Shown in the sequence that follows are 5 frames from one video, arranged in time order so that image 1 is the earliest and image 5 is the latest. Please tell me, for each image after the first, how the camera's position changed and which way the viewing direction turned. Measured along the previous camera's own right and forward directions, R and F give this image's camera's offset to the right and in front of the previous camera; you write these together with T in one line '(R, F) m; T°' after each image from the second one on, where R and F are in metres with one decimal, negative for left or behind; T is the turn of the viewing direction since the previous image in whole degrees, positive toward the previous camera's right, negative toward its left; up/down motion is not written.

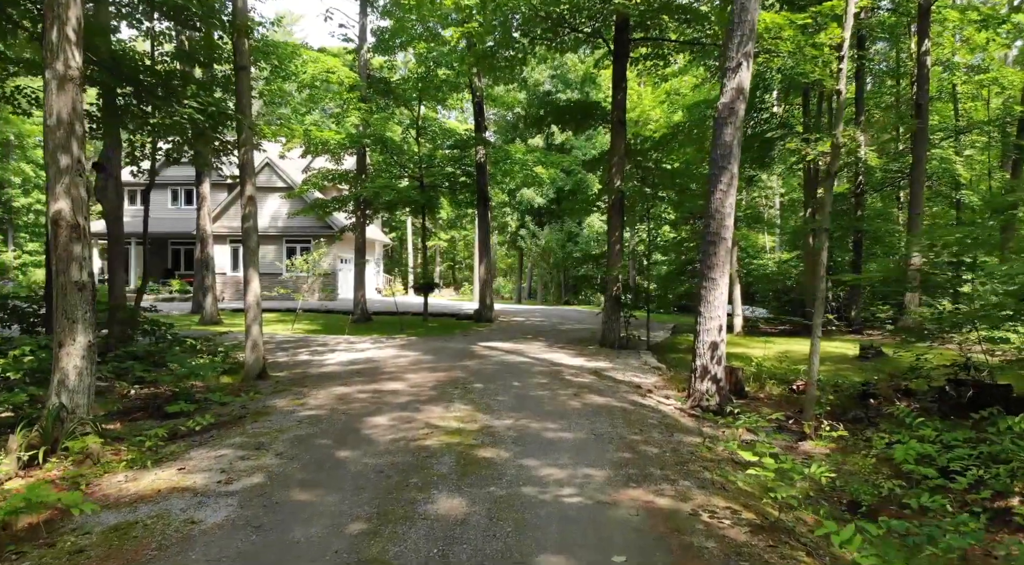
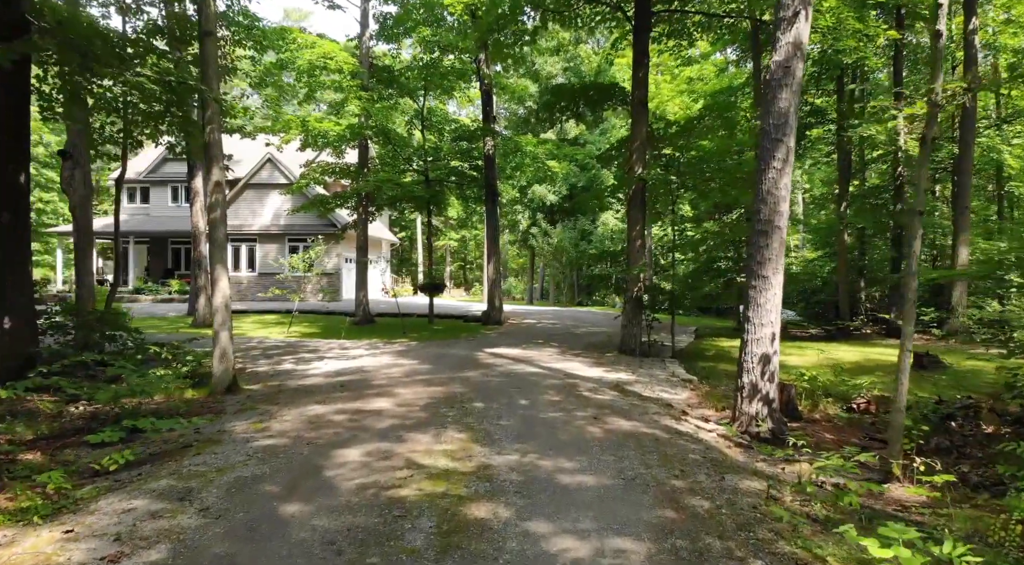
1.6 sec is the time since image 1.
(+0.1, +1.4) m; -1°
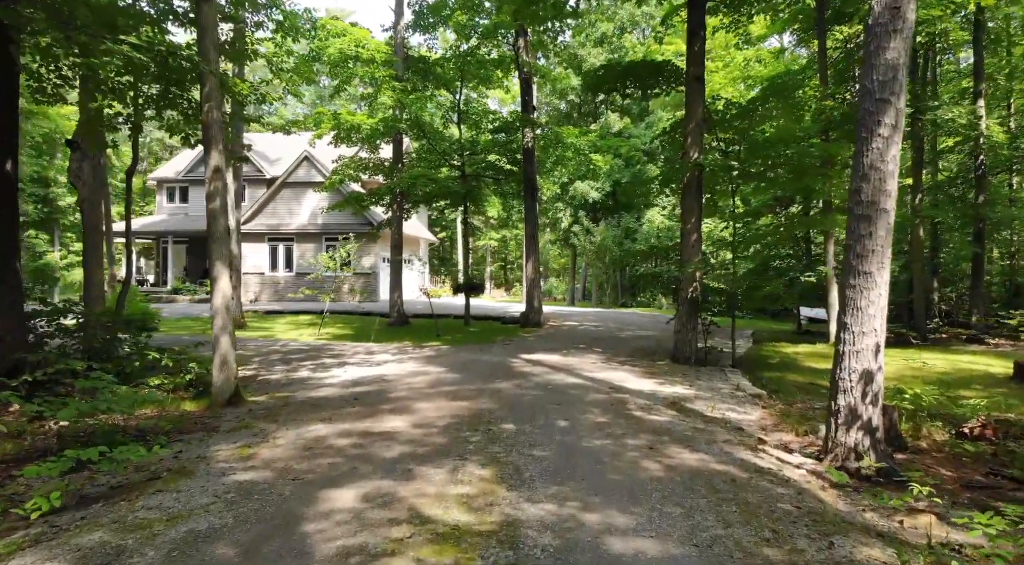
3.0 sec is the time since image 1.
(0.0, +1.2) m; -3°
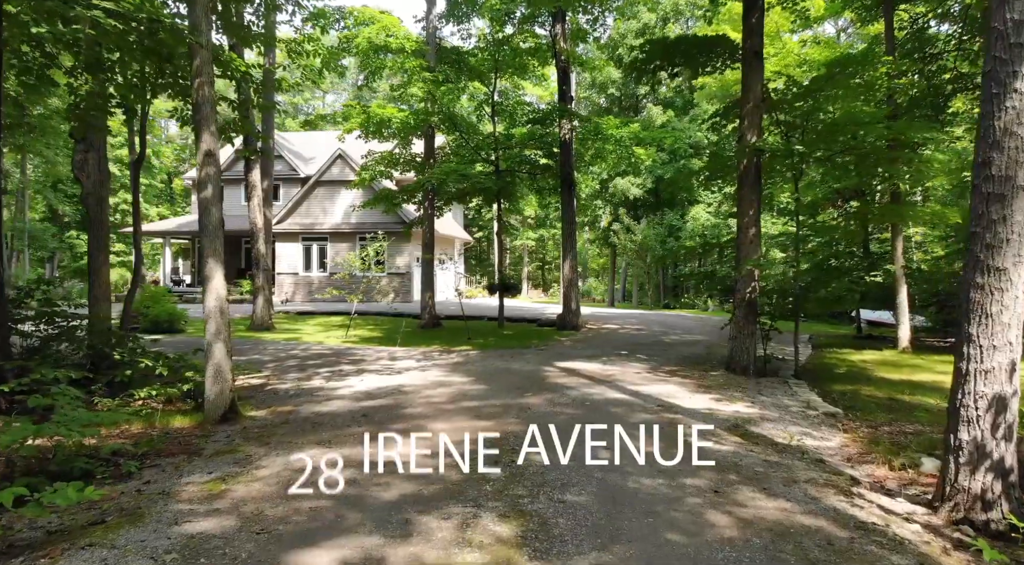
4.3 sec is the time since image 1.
(+0.1, +1.1) m; -3°
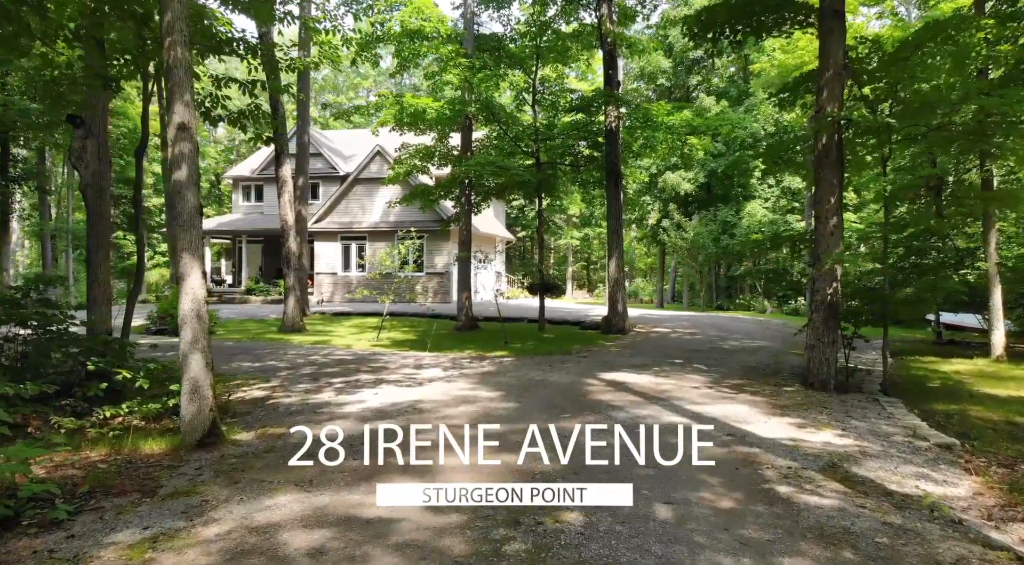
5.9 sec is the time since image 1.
(+0.1, +1.3) m; -4°
